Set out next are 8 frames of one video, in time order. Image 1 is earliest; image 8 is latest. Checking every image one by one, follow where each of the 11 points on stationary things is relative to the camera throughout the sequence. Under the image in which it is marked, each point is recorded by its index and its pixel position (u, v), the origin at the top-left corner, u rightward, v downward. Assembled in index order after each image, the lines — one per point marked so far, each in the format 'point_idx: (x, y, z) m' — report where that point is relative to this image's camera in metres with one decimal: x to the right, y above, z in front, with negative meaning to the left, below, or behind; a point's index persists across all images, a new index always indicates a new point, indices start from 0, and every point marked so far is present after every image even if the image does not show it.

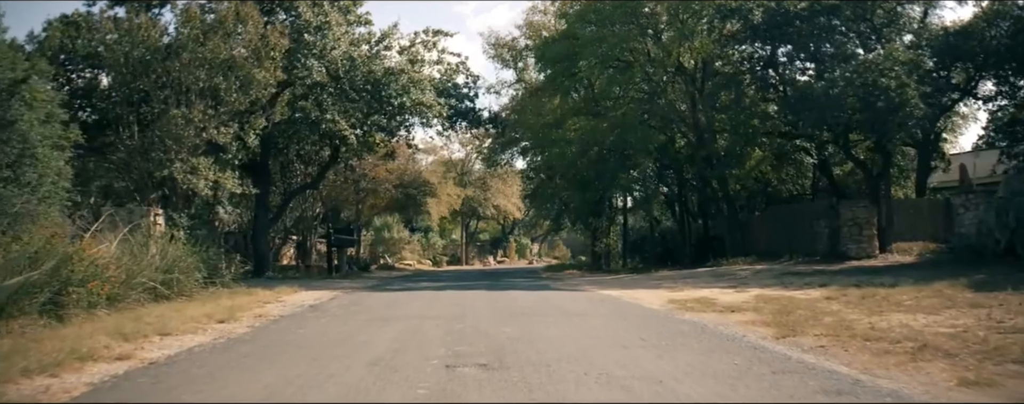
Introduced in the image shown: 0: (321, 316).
0: (-2.3, -1.4, +12.6) m
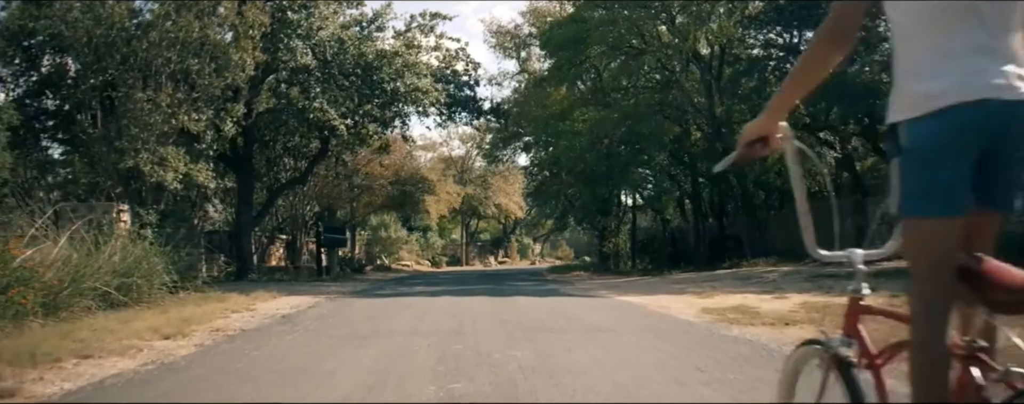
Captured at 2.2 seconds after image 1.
0: (-2.2, -1.3, +10.4) m
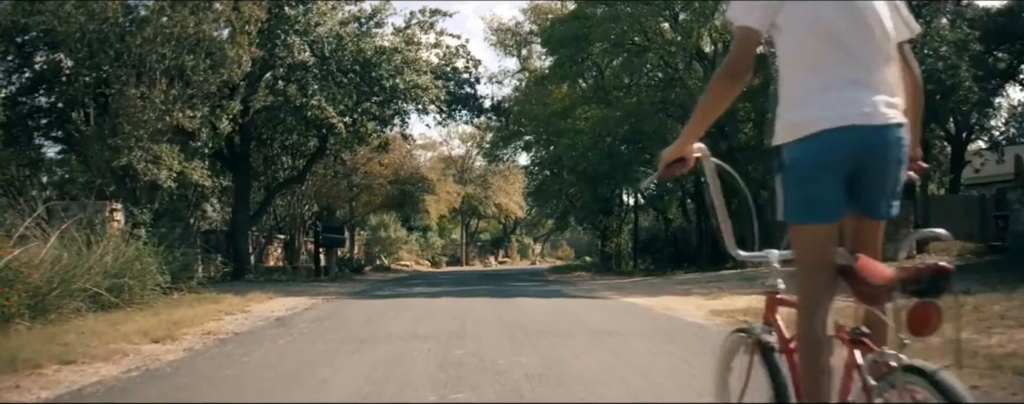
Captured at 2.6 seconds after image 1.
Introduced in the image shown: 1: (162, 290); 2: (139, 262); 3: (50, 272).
0: (-2.2, -1.3, +10.0) m
1: (-5.8, -1.5, +17.1) m
2: (-5.8, -0.9, +16.1) m
3: (-6.0, -0.9, +13.4) m
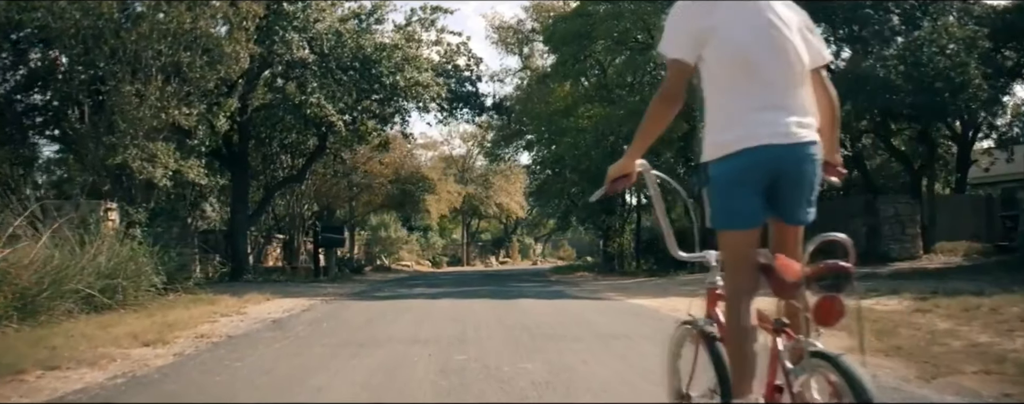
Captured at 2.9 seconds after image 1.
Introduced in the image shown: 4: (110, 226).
0: (-2.2, -1.2, +9.7) m
1: (-5.7, -1.4, +16.7) m
2: (-5.8, -0.9, +15.8) m
3: (-5.9, -0.9, +13.1) m
4: (-6.7, -0.4, +17.3) m
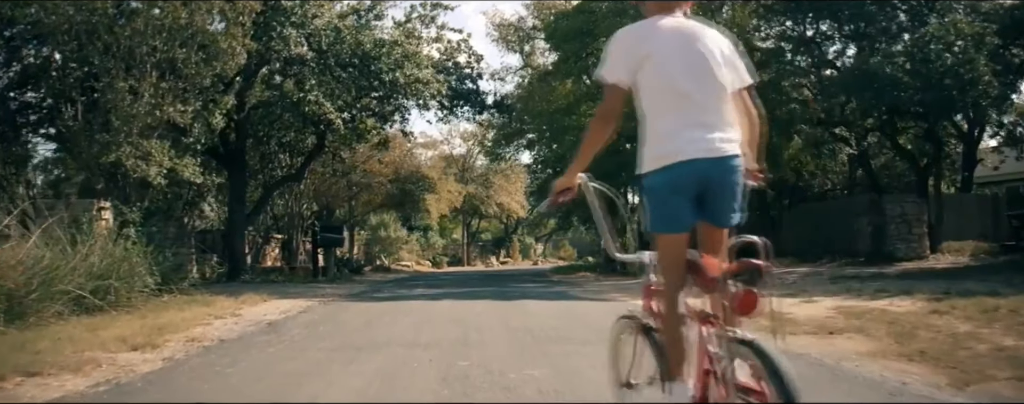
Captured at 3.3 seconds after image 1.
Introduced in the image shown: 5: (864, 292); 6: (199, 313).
0: (-2.1, -1.2, +9.3) m
1: (-5.7, -1.4, +16.3) m
2: (-5.7, -0.9, +15.4) m
3: (-5.9, -0.9, +12.7) m
4: (-6.7, -0.4, +16.9) m
5: (+5.6, -1.4, +16.4) m
6: (-4.0, -1.4, +13.1) m
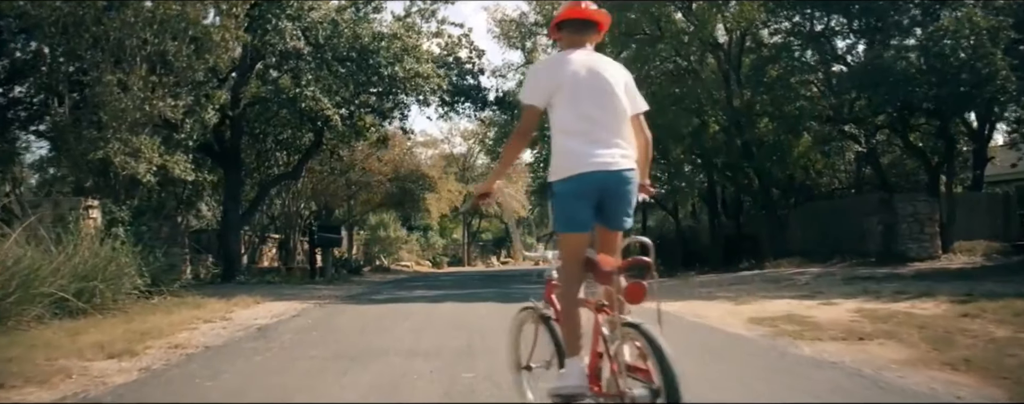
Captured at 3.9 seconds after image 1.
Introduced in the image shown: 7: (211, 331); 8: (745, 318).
0: (-2.1, -1.2, +8.6) m
1: (-5.7, -1.4, +15.7) m
2: (-5.7, -0.9, +14.7) m
3: (-5.9, -0.9, +12.0) m
4: (-6.6, -0.4, +16.2) m
5: (+5.7, -1.4, +15.8) m
6: (-3.9, -1.4, +12.5) m
7: (-3.0, -1.3, +10.4) m
8: (+2.5, -1.3, +11.2) m
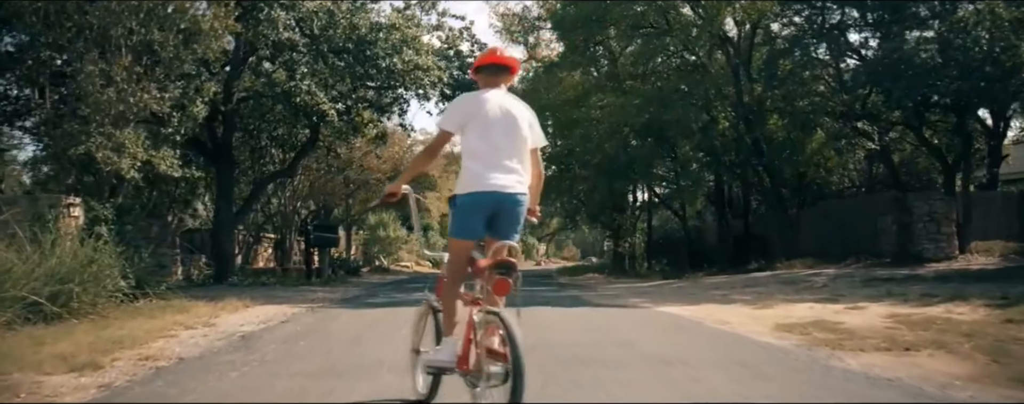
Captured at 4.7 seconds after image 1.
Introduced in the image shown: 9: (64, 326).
0: (-2.0, -1.2, +7.7) m
1: (-5.6, -1.4, +14.8) m
2: (-5.6, -0.8, +13.8) m
3: (-5.8, -0.8, +11.1) m
4: (-6.5, -0.3, +15.3) m
5: (+5.7, -1.4, +14.9) m
6: (-3.8, -1.3, +11.6) m
7: (-2.9, -1.3, +9.5) m
8: (+2.6, -1.2, +10.3) m
9: (-5.1, -1.4, +11.8) m
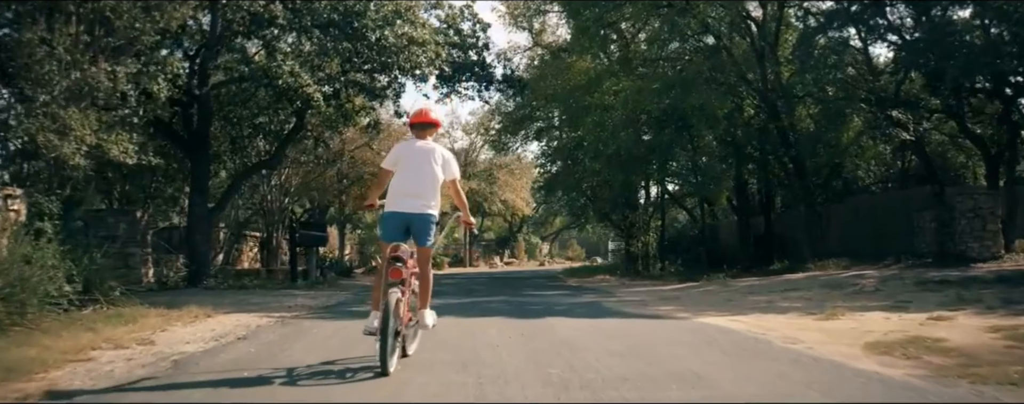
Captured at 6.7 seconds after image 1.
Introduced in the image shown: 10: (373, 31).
0: (-1.9, -1.0, +5.5) m
1: (-5.5, -1.2, +12.5) m
2: (-5.5, -0.7, +11.6) m
3: (-5.7, -0.7, +8.9) m
4: (-6.4, -0.2, +13.1) m
5: (+5.8, -1.2, +12.6) m
6: (-3.7, -1.2, +9.3) m
7: (-2.8, -1.1, +7.2) m
8: (+2.7, -1.1, +8.1) m
9: (-5.0, -1.3, +9.6) m
10: (-2.5, +3.0, +19.1) m
